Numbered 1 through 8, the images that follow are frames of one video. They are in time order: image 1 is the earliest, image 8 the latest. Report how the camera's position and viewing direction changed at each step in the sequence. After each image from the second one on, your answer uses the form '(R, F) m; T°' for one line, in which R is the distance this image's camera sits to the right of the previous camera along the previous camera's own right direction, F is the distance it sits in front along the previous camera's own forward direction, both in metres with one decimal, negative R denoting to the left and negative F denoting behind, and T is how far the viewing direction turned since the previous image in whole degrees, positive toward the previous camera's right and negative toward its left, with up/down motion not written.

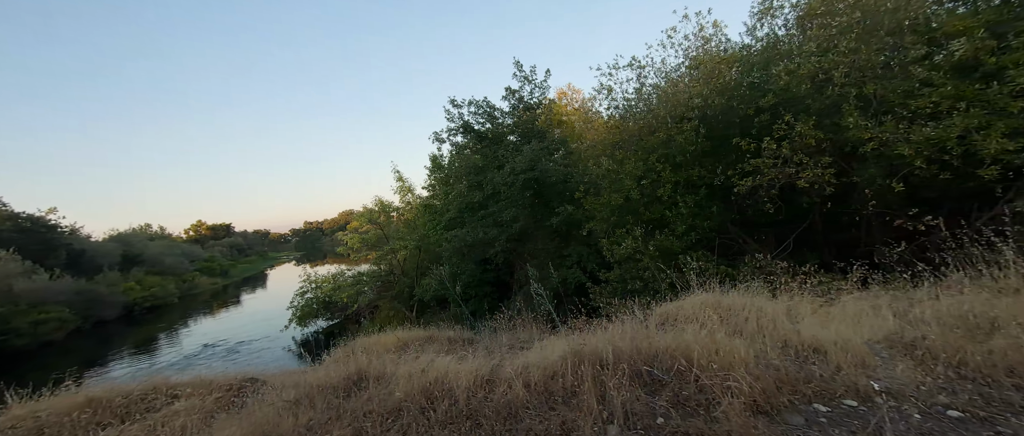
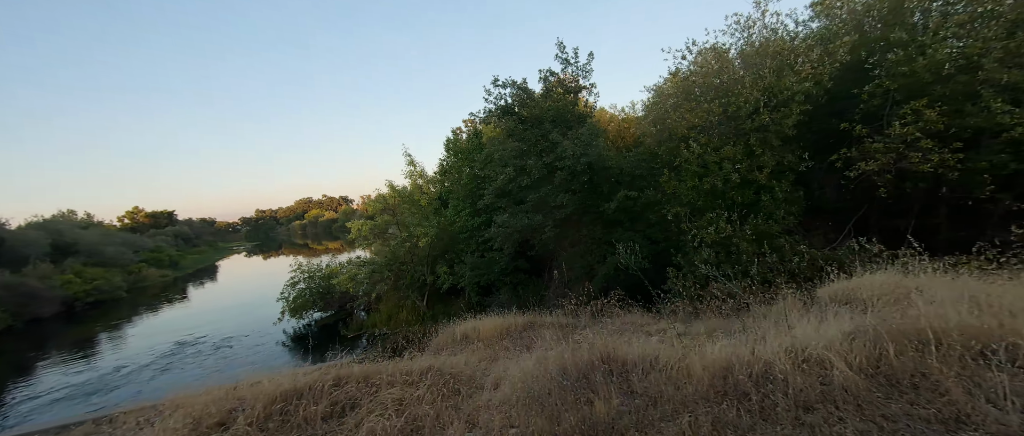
(-1.9, +0.4) m; +5°
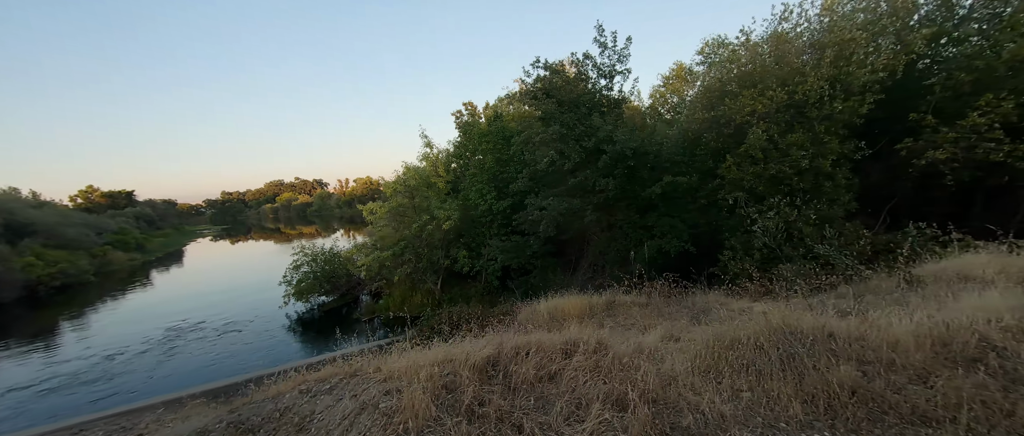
(-1.4, 0.0) m; +3°
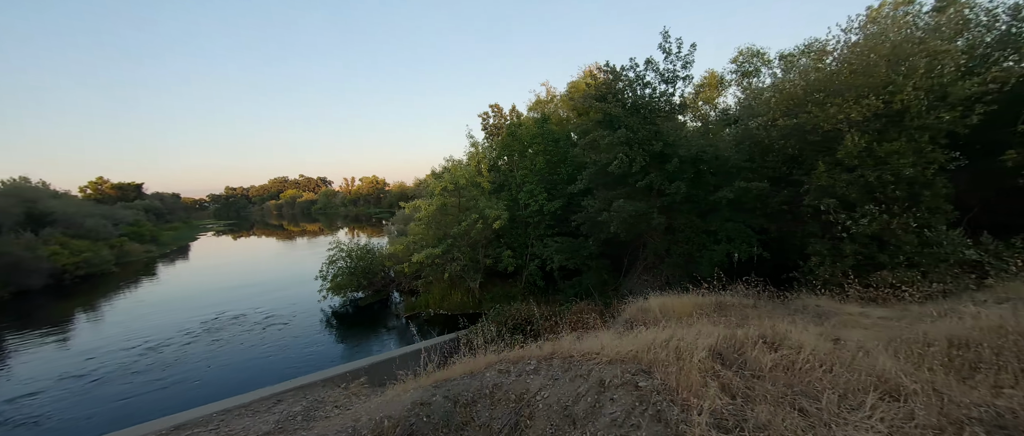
(-1.4, -0.1) m; -1°
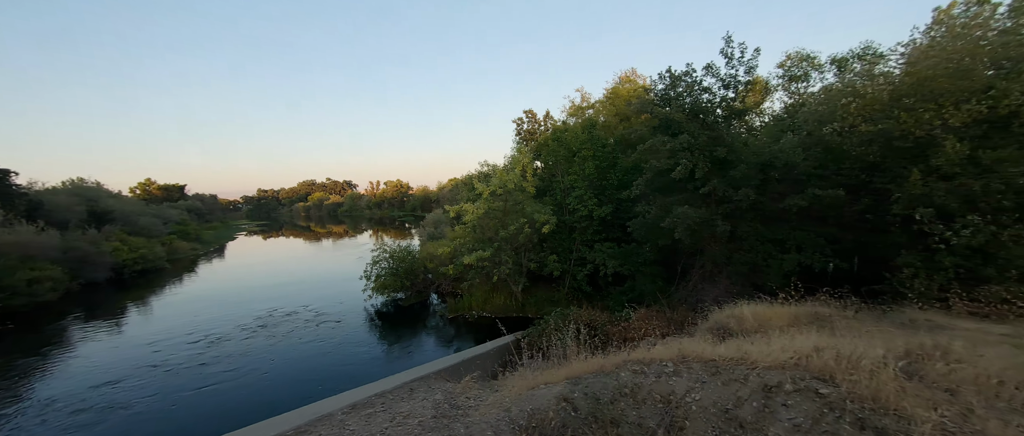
(-0.9, 0.0) m; -3°
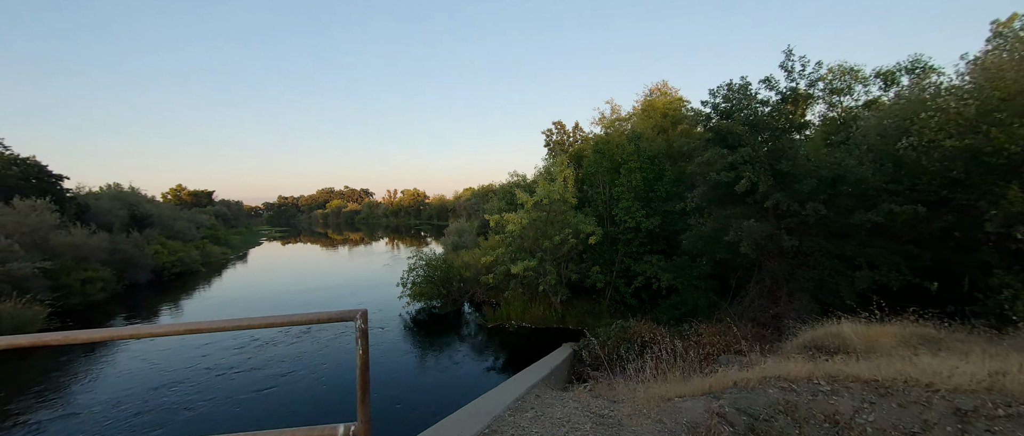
(-1.0, 0.0) m; -2°
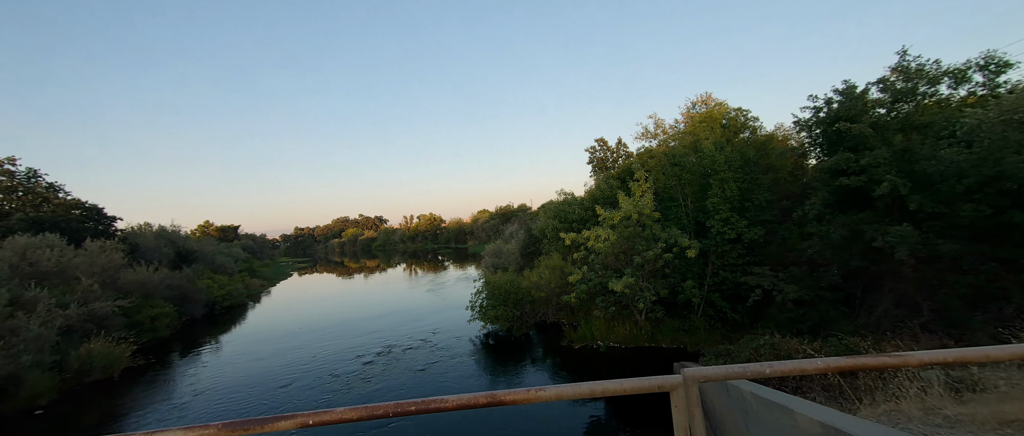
(-2.6, +0.1) m; -2°
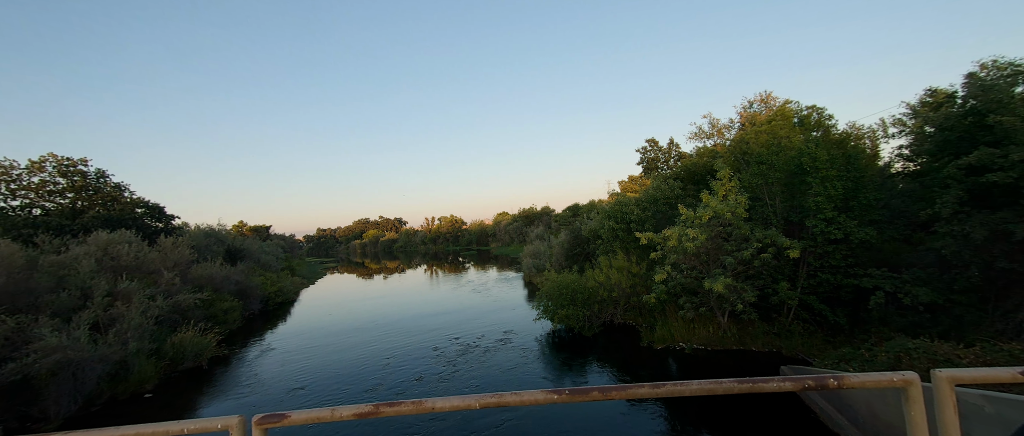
(-2.4, -0.1) m; -3°
